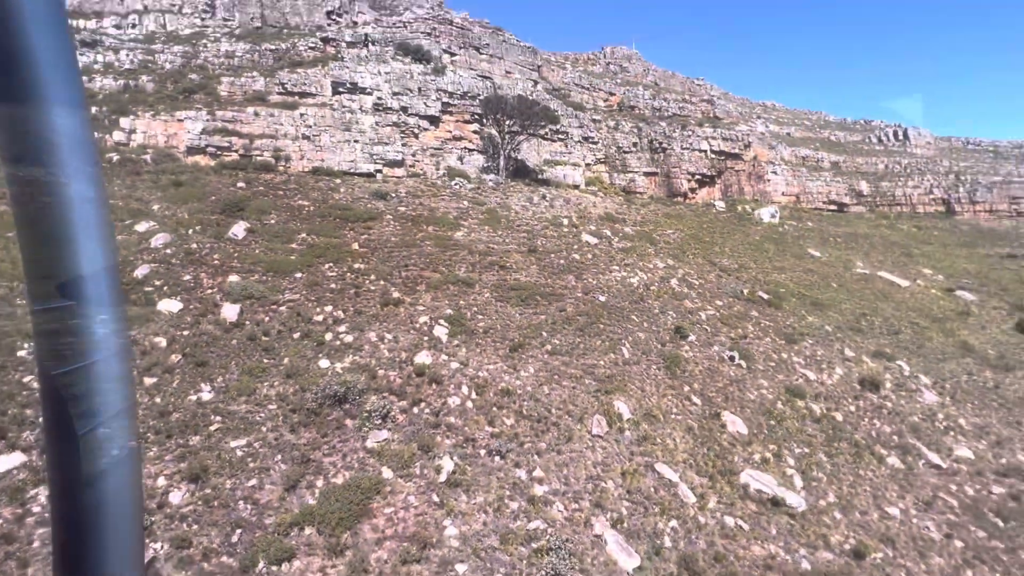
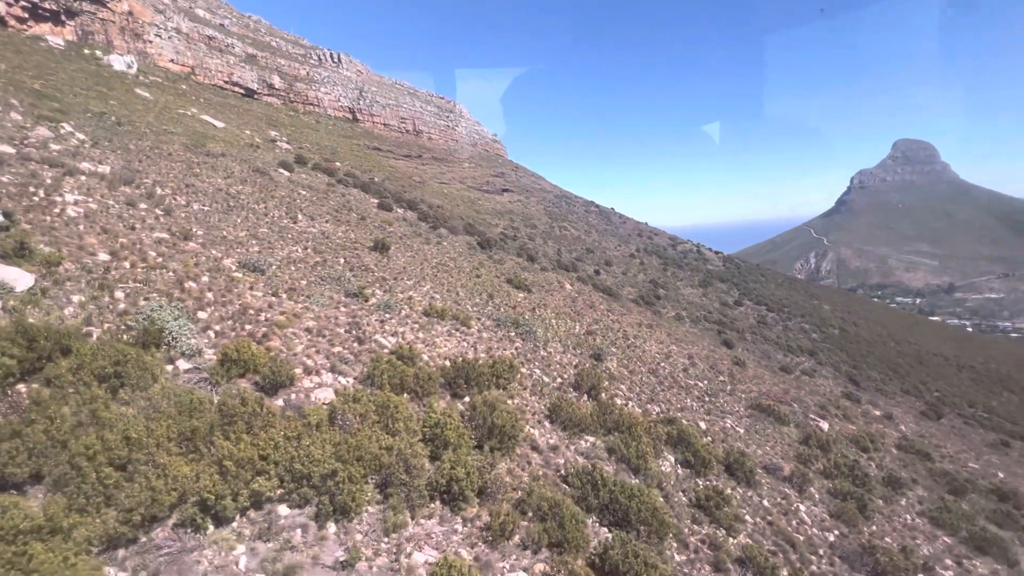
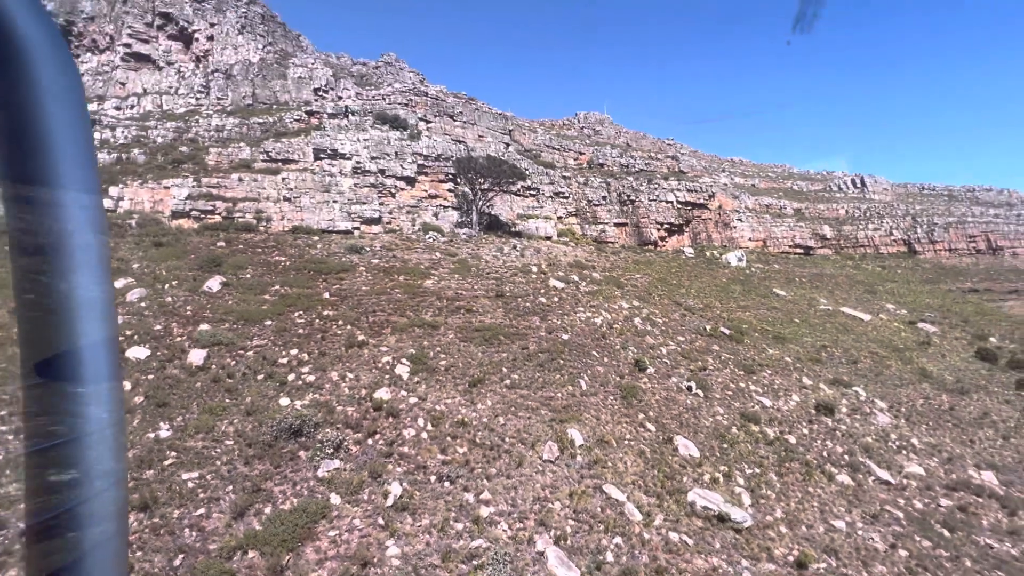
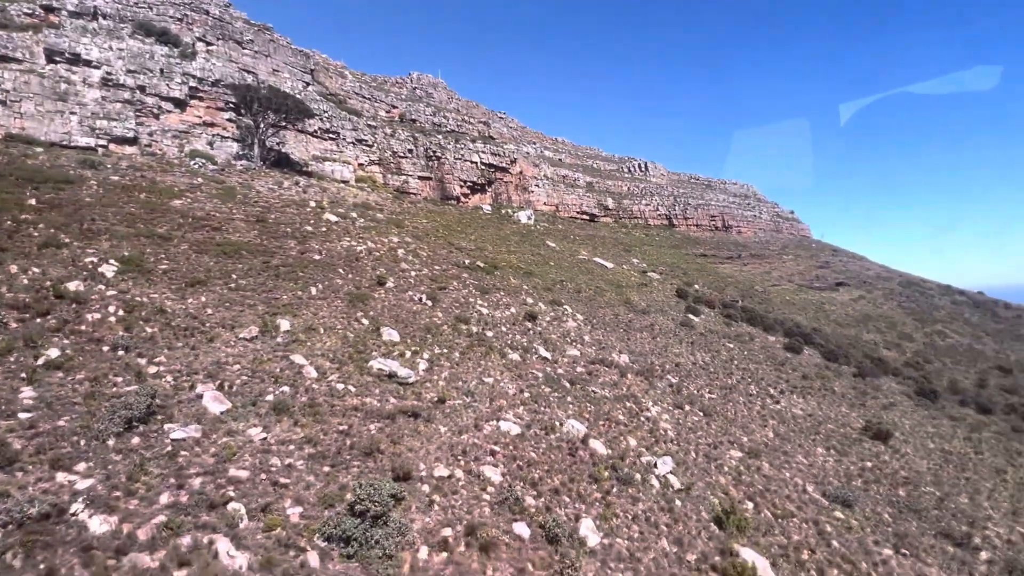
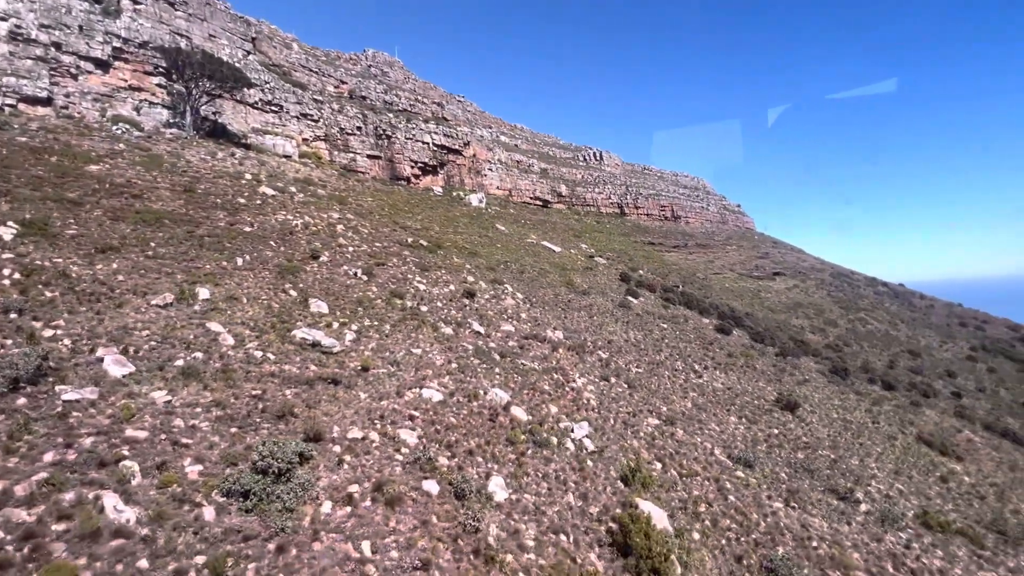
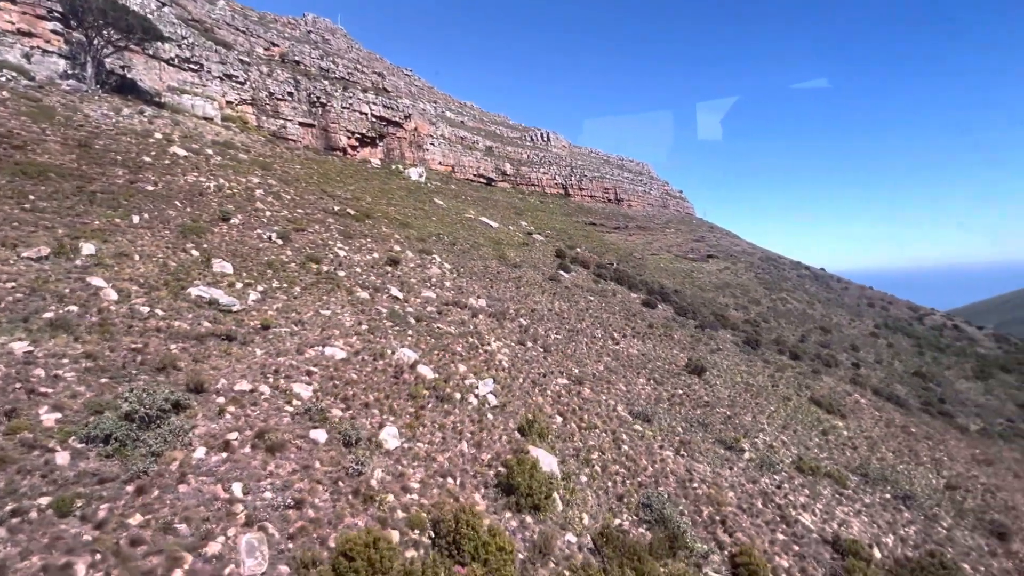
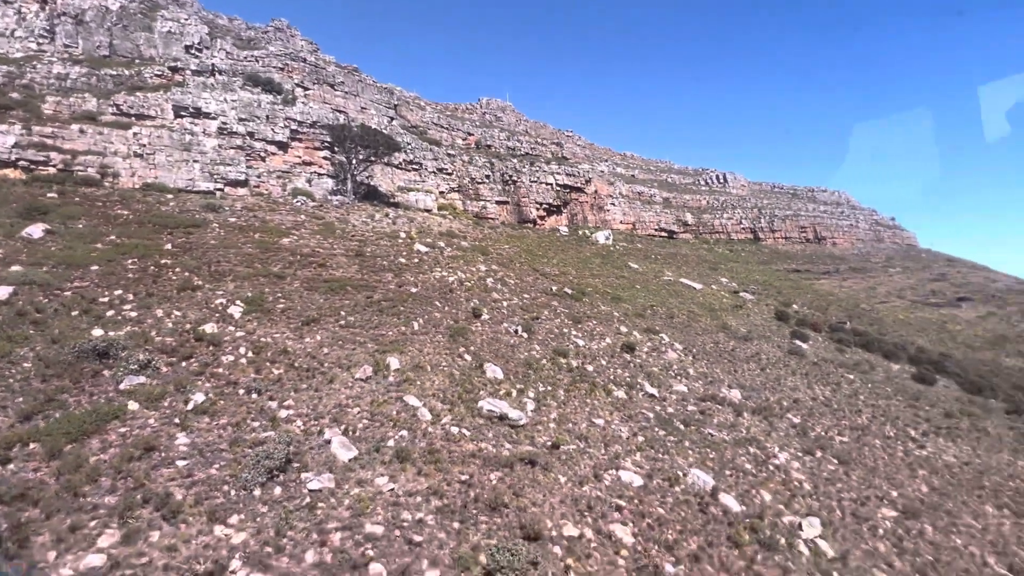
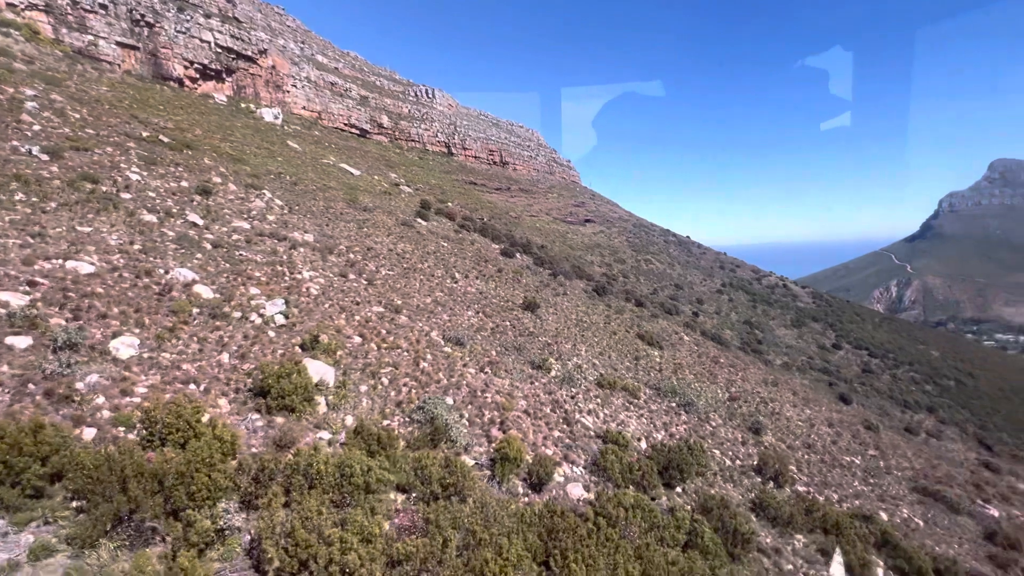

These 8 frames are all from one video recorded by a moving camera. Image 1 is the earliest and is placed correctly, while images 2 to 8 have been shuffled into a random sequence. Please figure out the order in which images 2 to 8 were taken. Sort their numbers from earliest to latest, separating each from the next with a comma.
3, 7, 4, 5, 6, 8, 2
